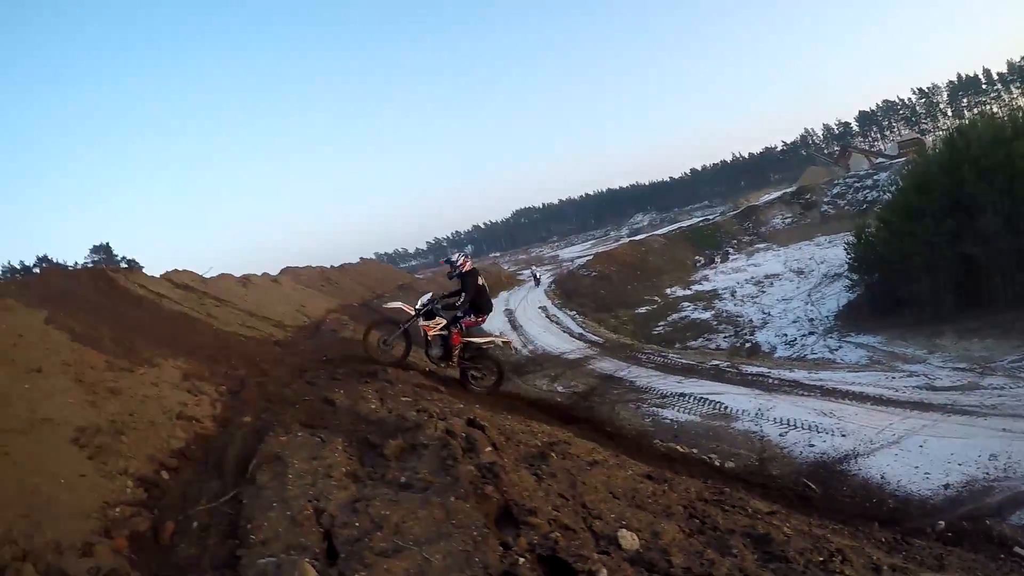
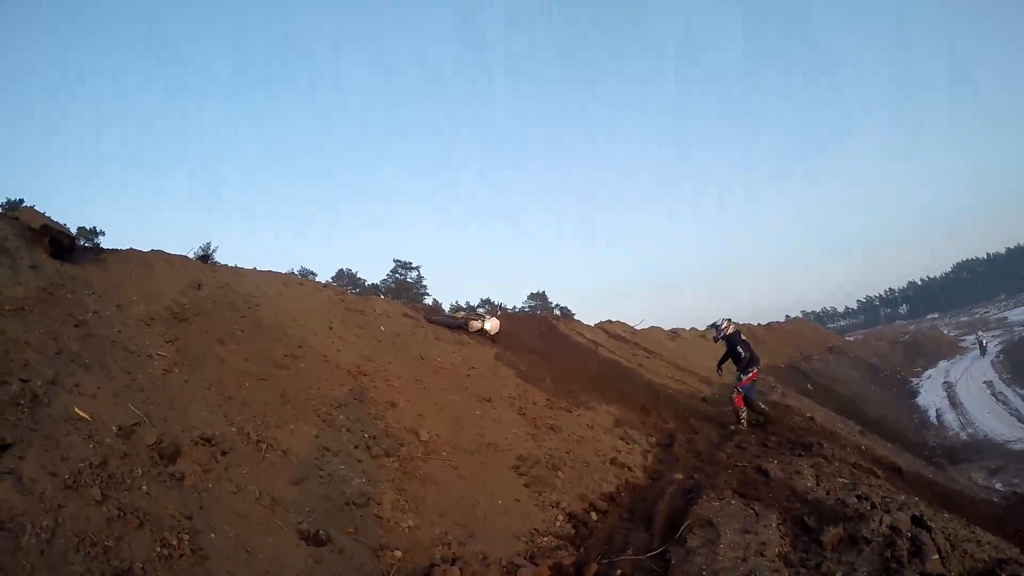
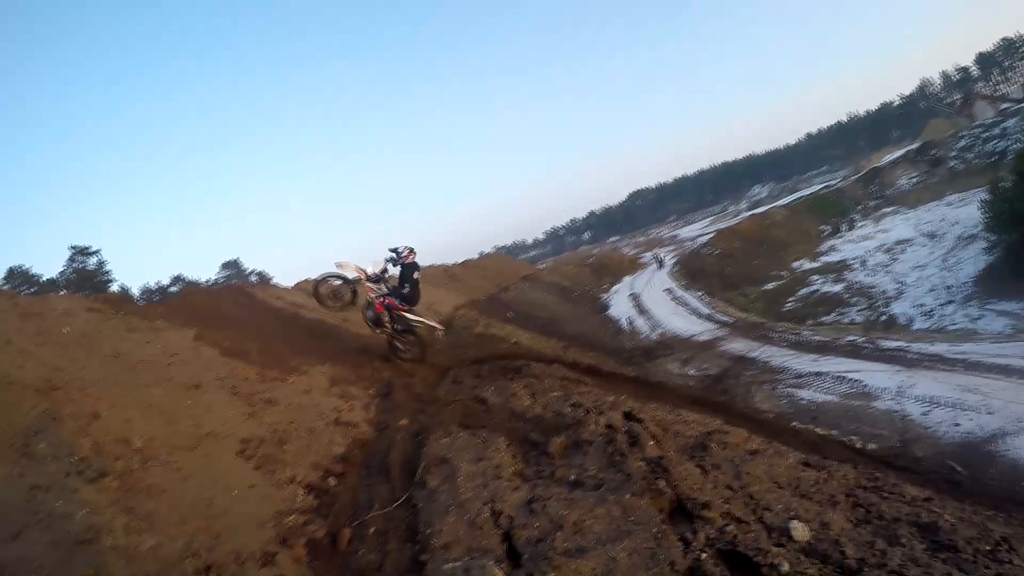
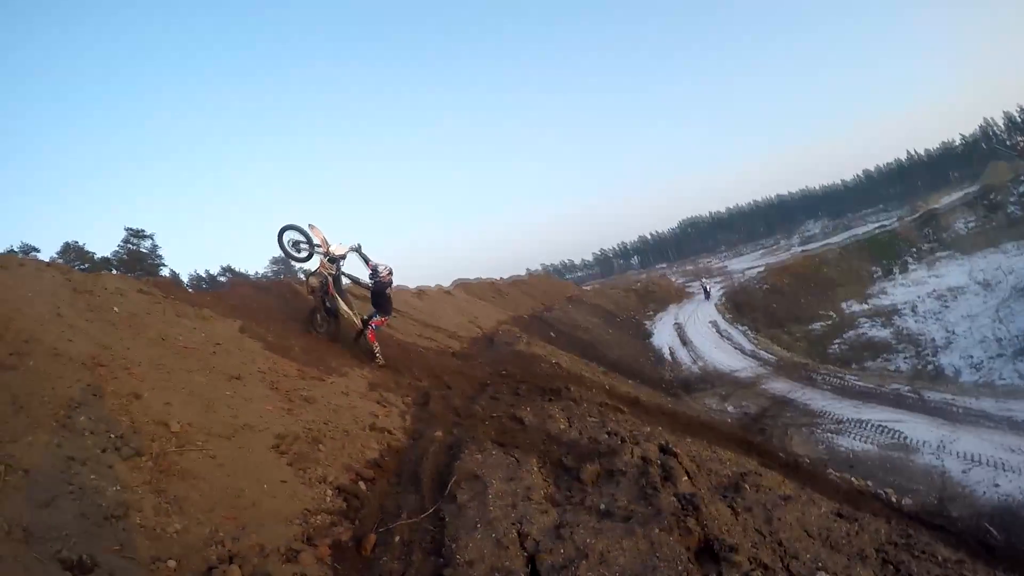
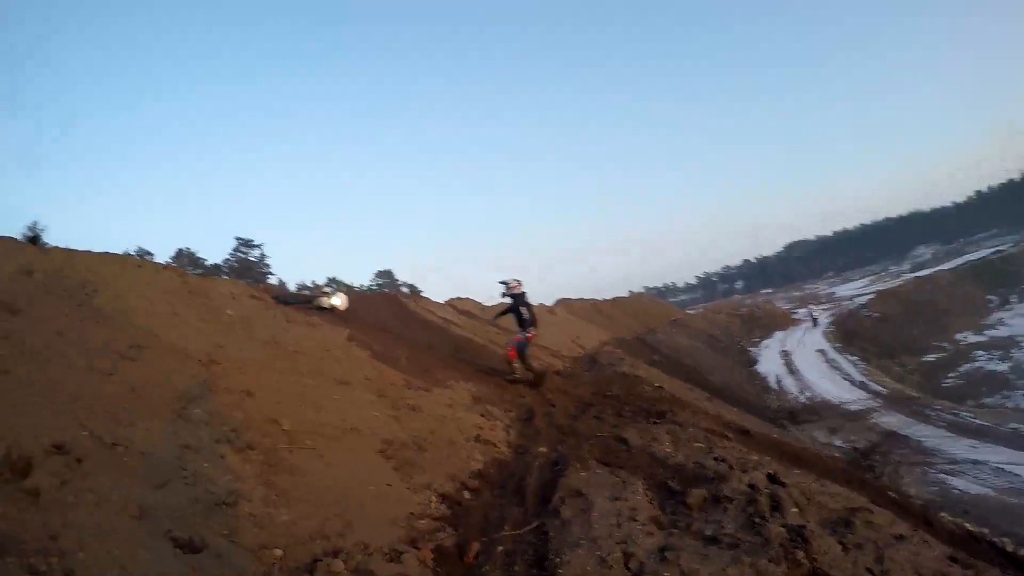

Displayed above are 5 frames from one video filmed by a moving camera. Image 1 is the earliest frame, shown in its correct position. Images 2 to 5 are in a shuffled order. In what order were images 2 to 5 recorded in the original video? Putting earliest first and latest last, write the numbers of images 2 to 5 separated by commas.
3, 4, 5, 2
